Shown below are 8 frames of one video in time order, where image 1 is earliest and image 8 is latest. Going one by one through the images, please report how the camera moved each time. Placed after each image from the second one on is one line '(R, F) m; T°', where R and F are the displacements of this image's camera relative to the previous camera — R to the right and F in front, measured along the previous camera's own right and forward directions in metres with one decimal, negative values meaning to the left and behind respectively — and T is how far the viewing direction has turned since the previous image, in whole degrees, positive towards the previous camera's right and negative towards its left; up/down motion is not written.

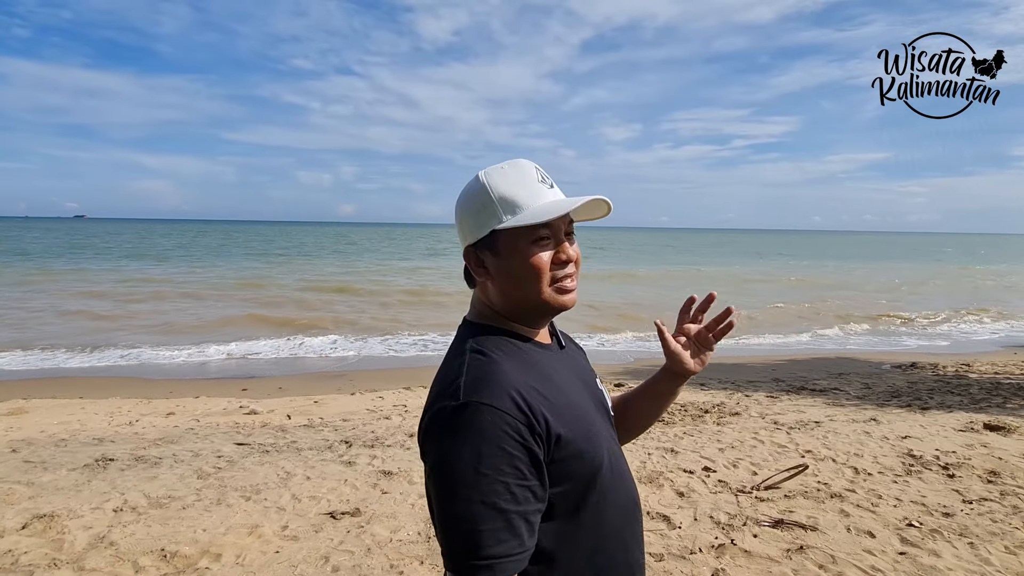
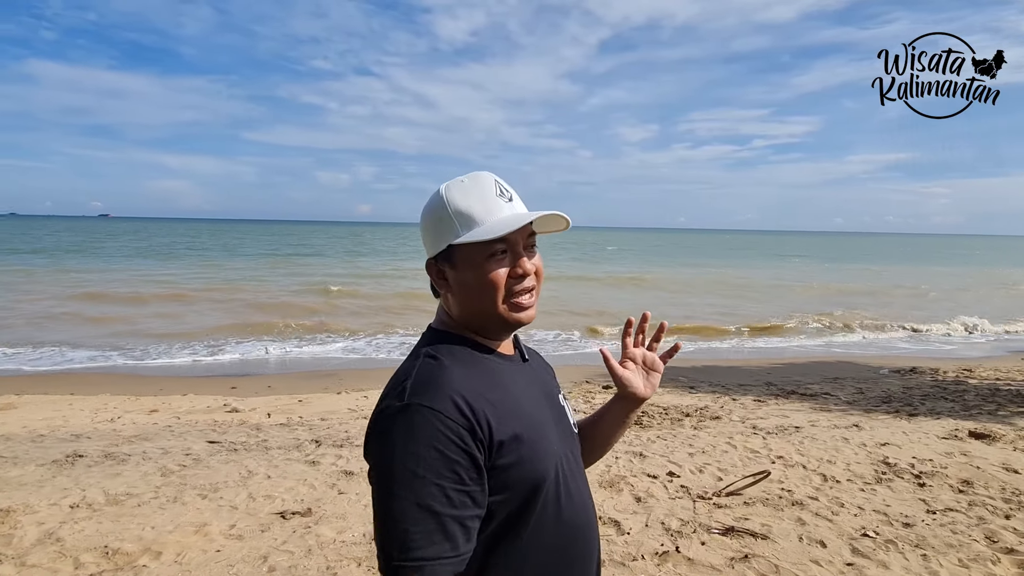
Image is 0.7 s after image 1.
(+0.5, 0.0) m; -2°
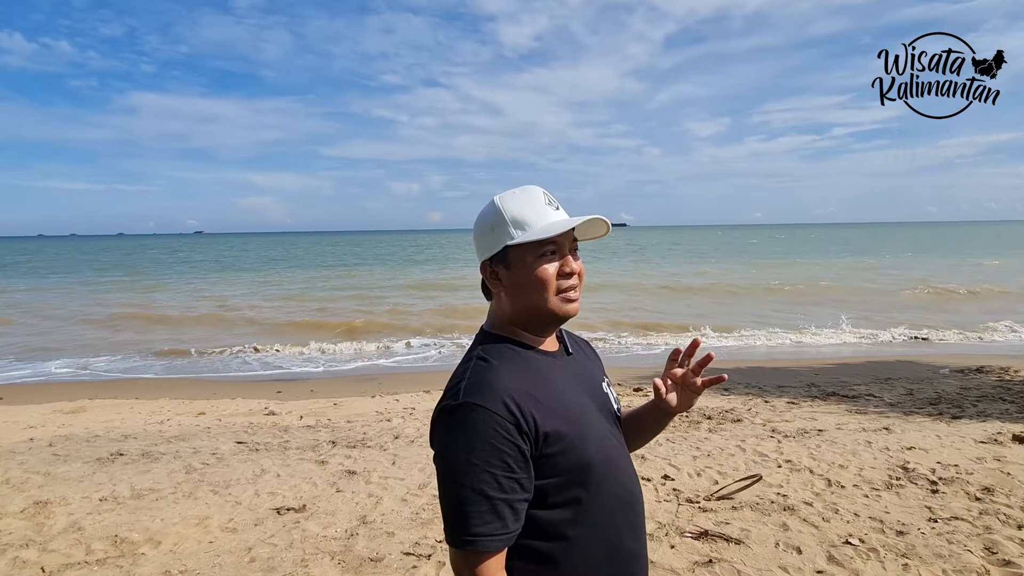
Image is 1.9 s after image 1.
(+0.8, -0.1) m; -7°
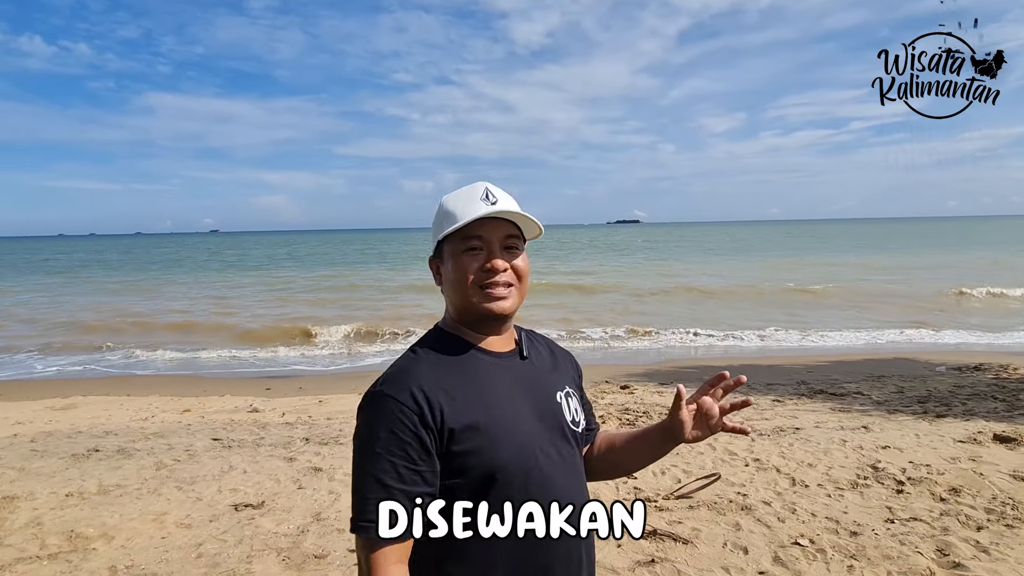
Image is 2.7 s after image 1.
(+0.5, 0.0) m; -1°
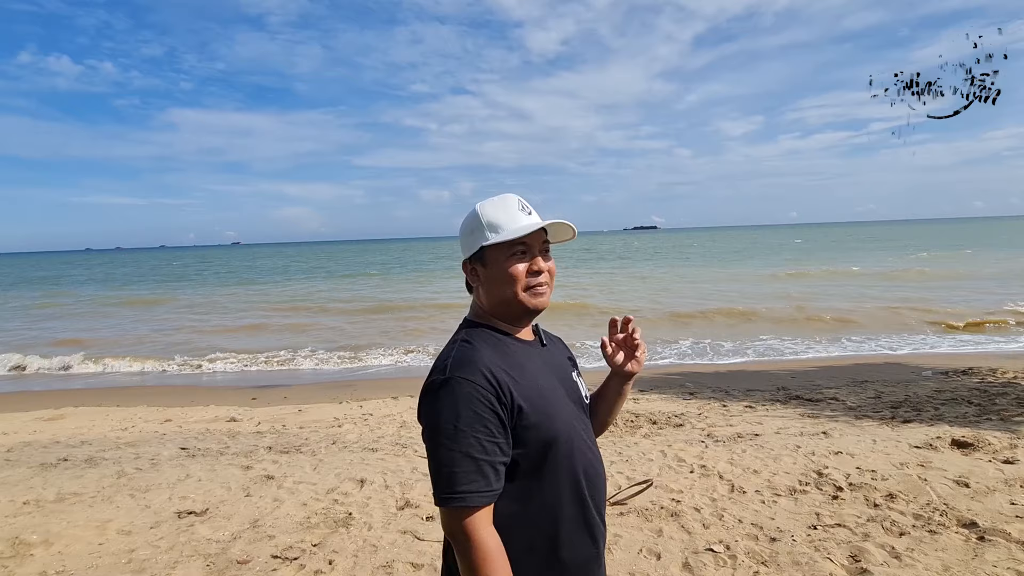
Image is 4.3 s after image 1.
(+0.7, -0.1) m; -2°
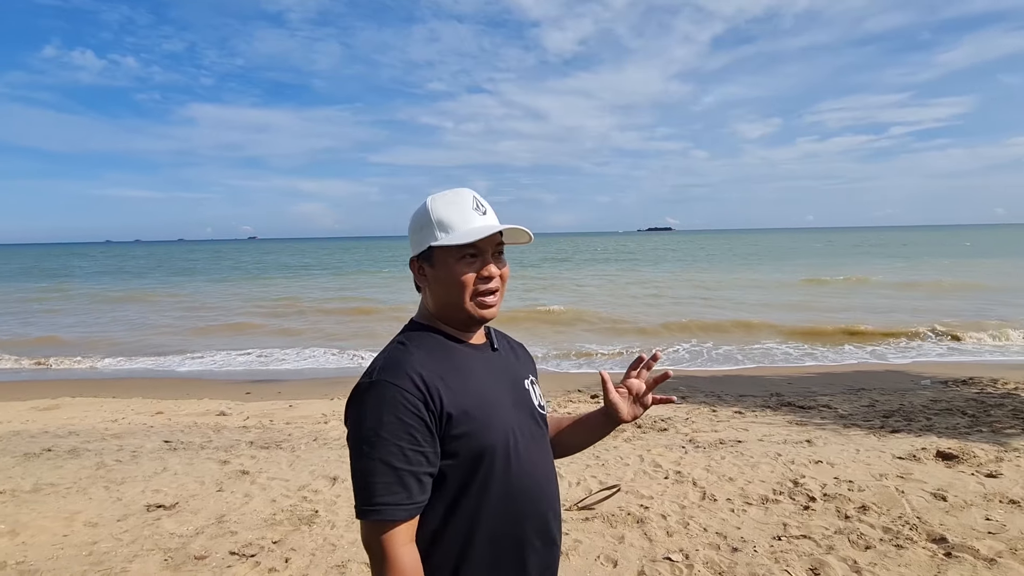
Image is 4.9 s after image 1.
(+0.4, 0.0) m; -1°
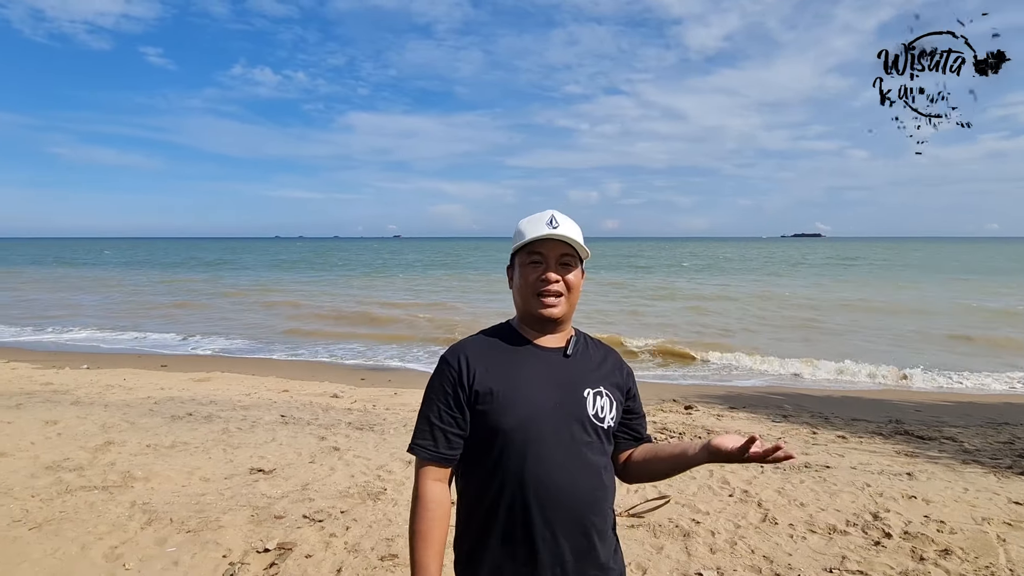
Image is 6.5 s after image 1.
(+0.6, -0.1) m; -12°
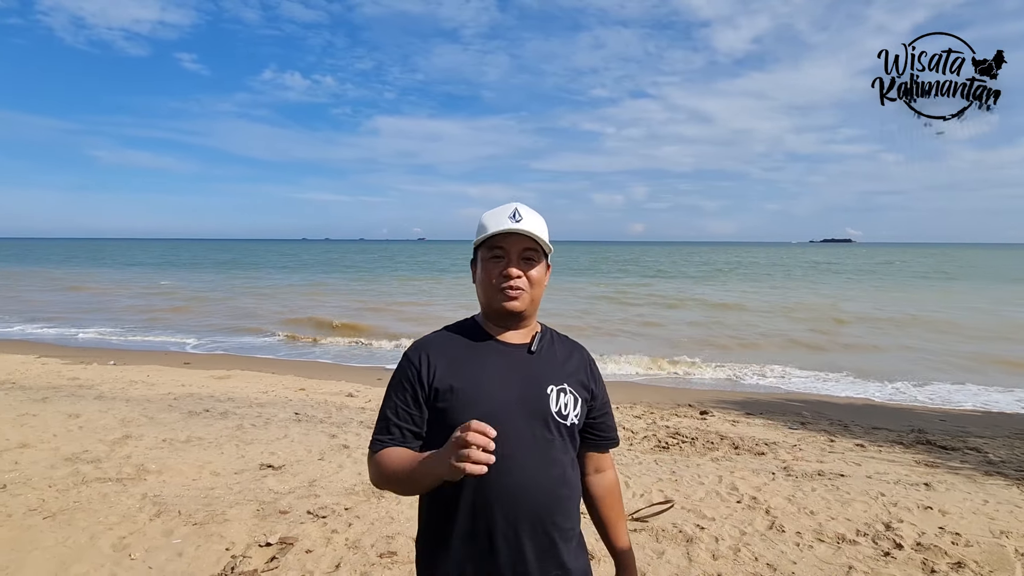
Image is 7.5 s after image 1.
(+0.2, 0.0) m; -2°
